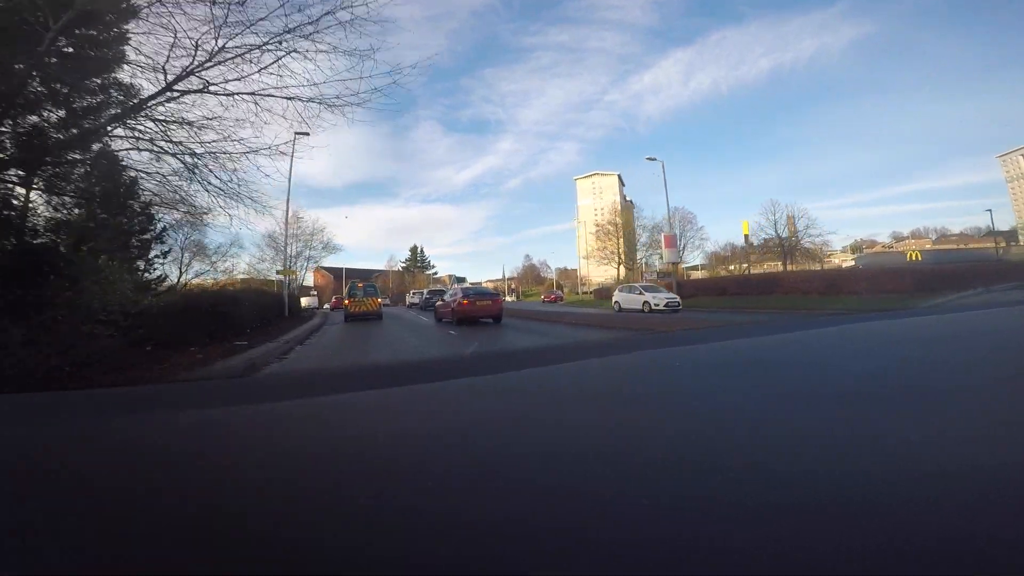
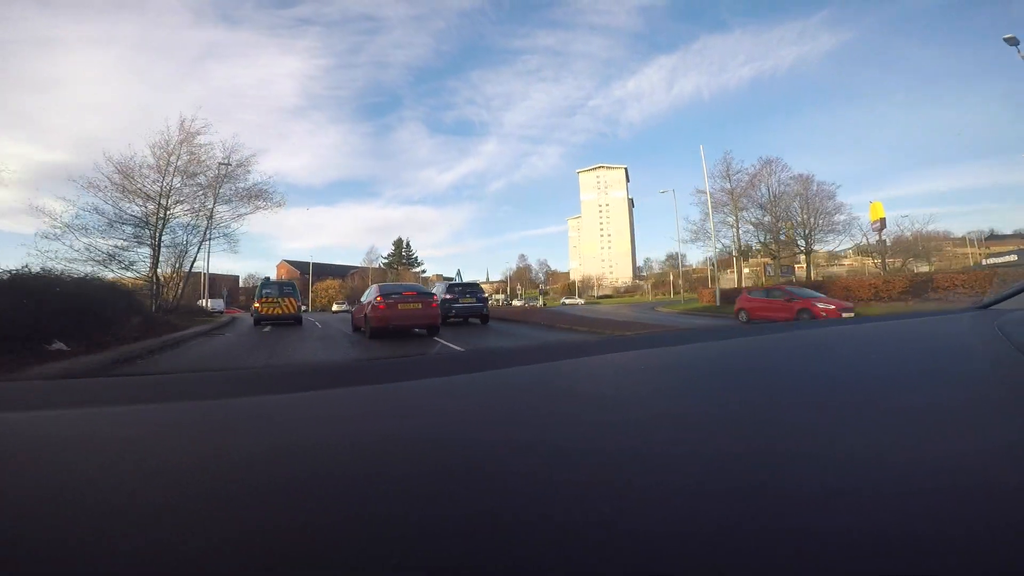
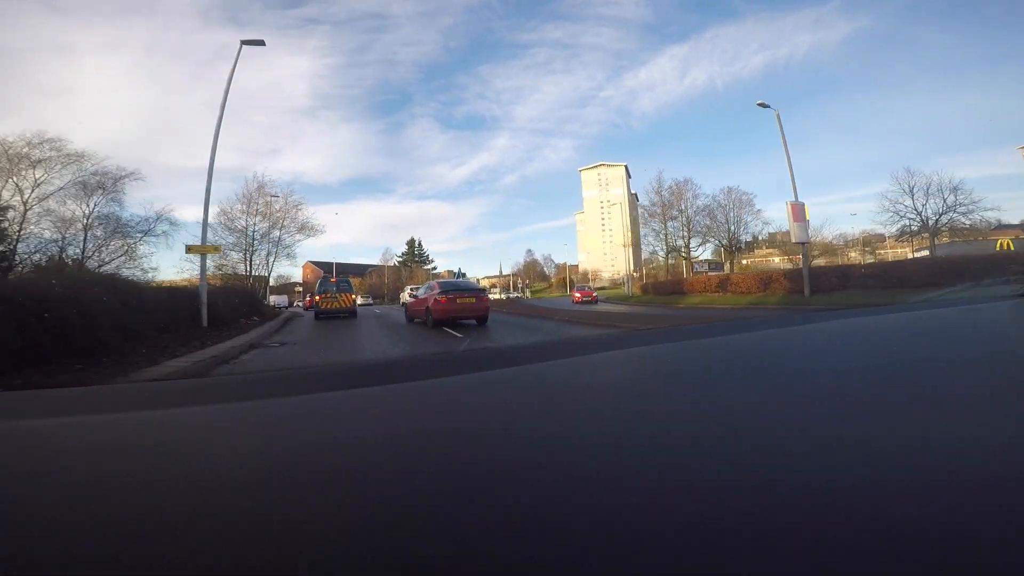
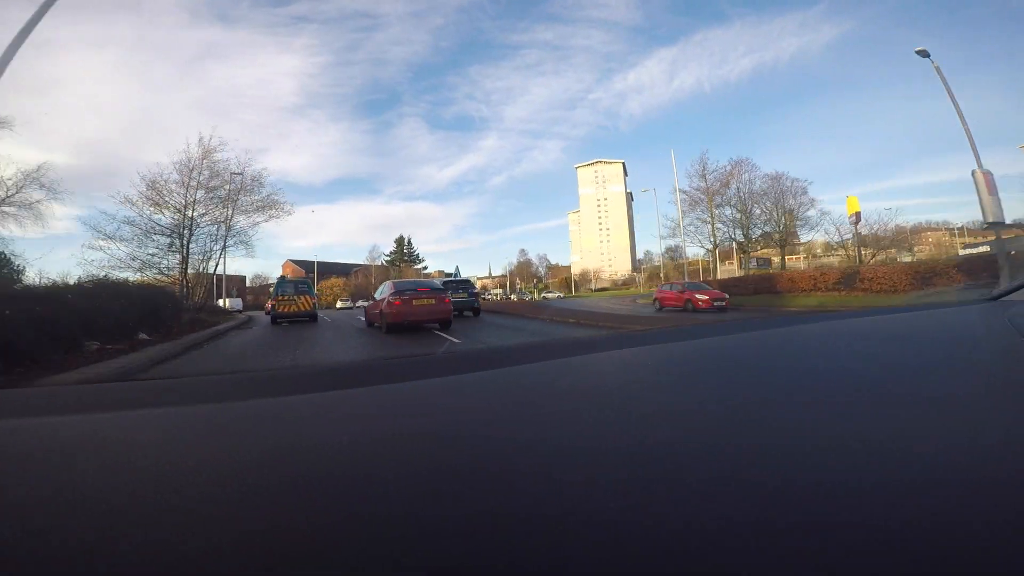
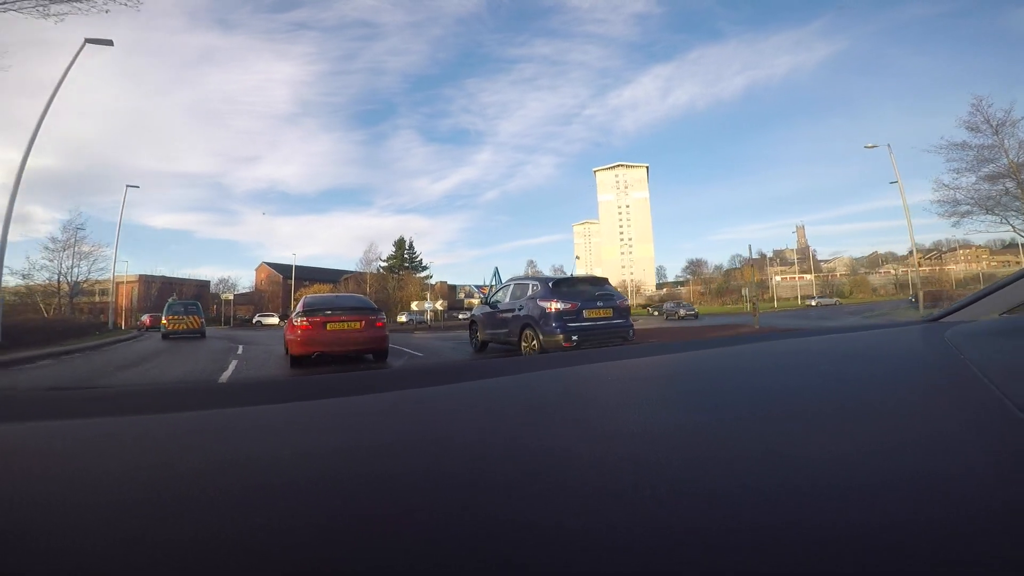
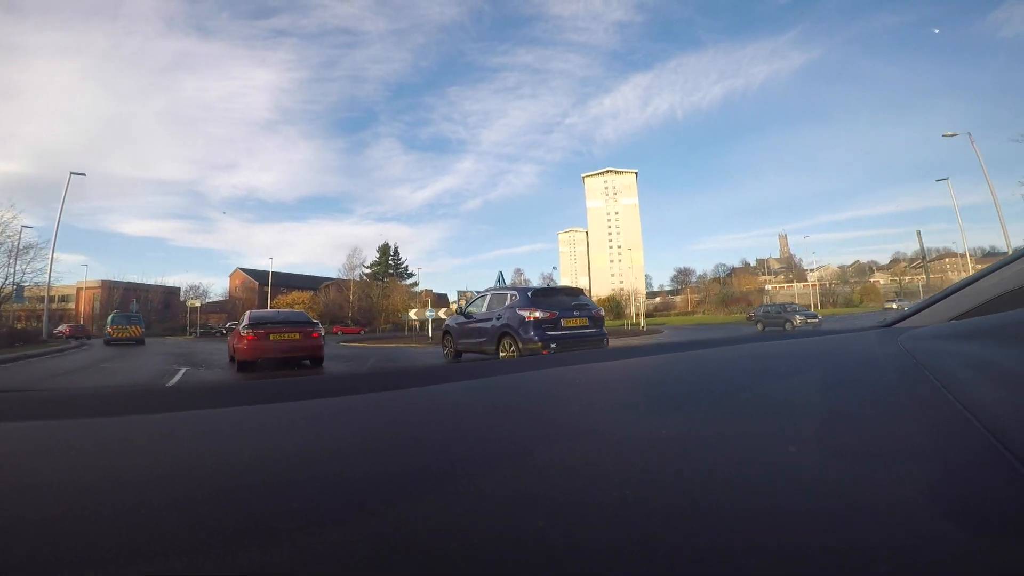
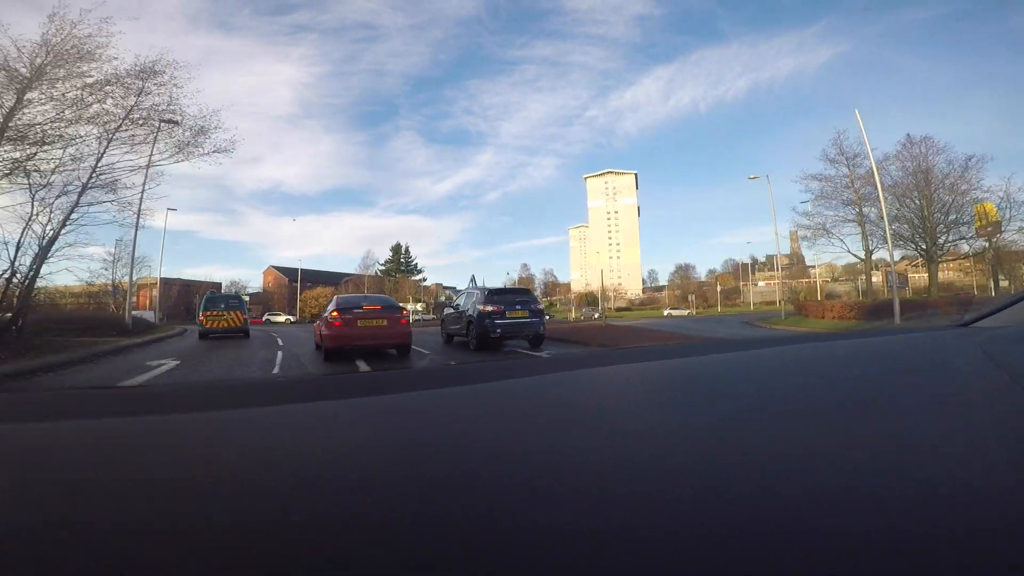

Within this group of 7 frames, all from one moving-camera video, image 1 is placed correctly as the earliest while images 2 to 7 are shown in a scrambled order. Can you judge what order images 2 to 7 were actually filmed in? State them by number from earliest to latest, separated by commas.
3, 4, 2, 7, 5, 6
